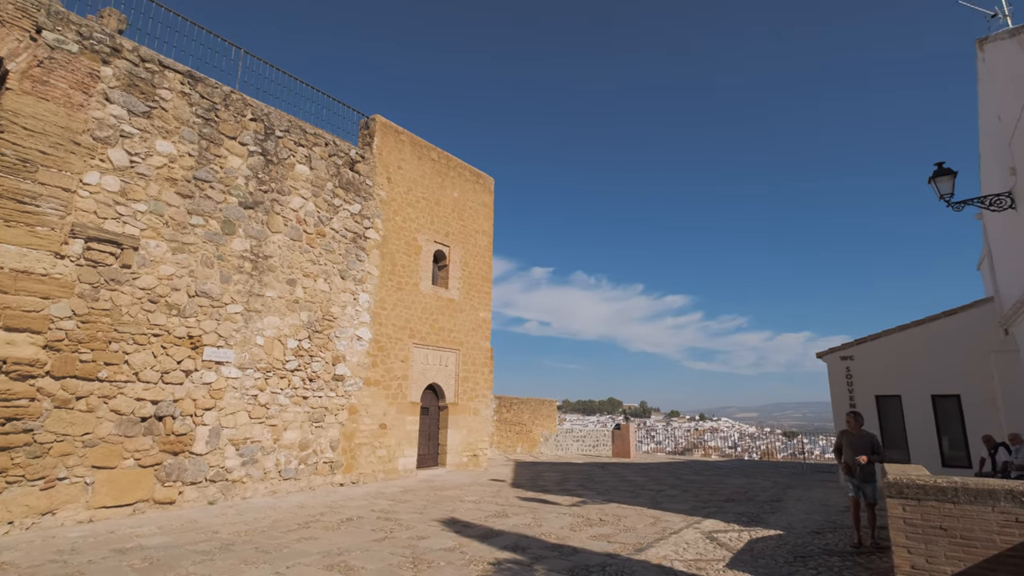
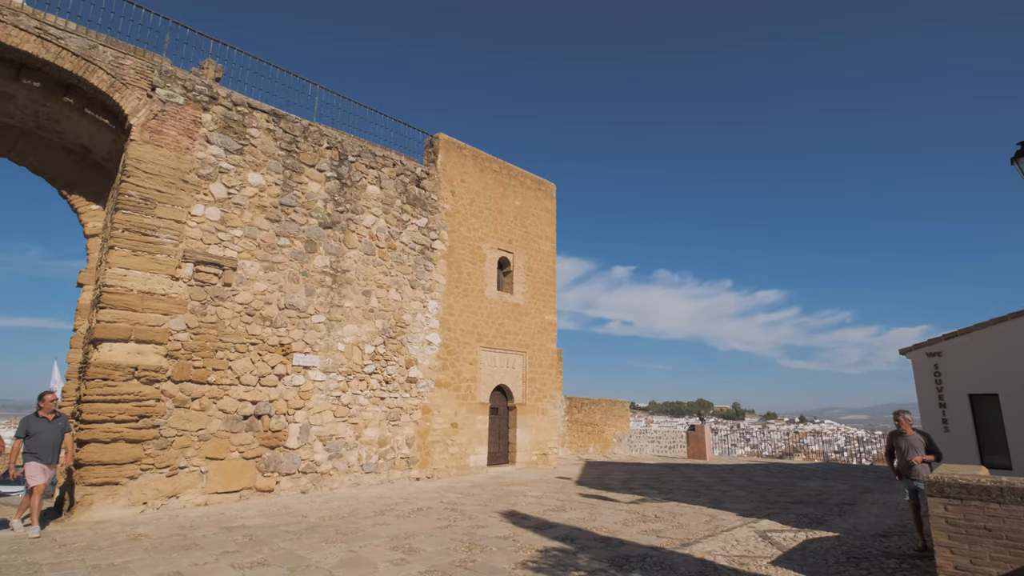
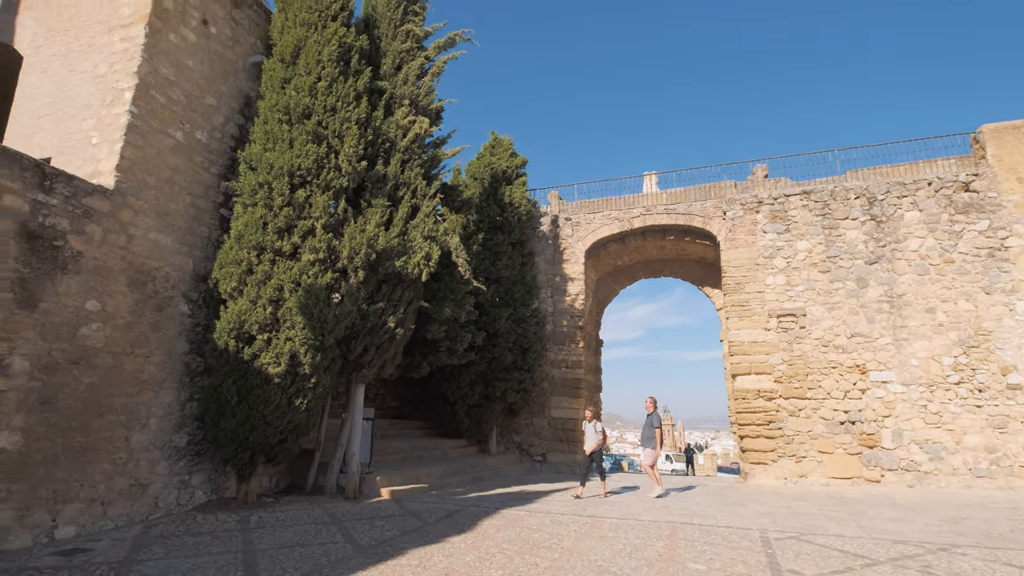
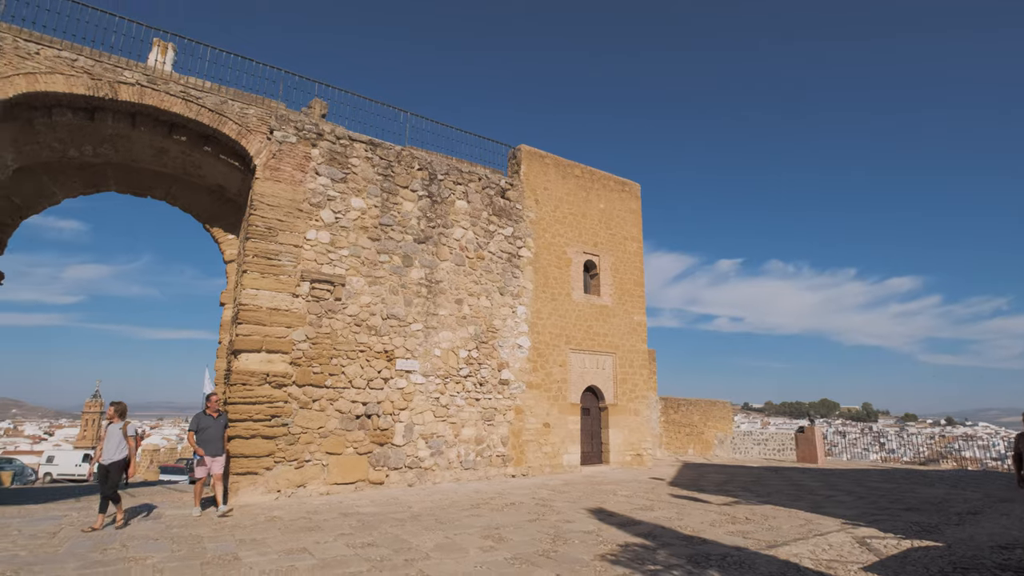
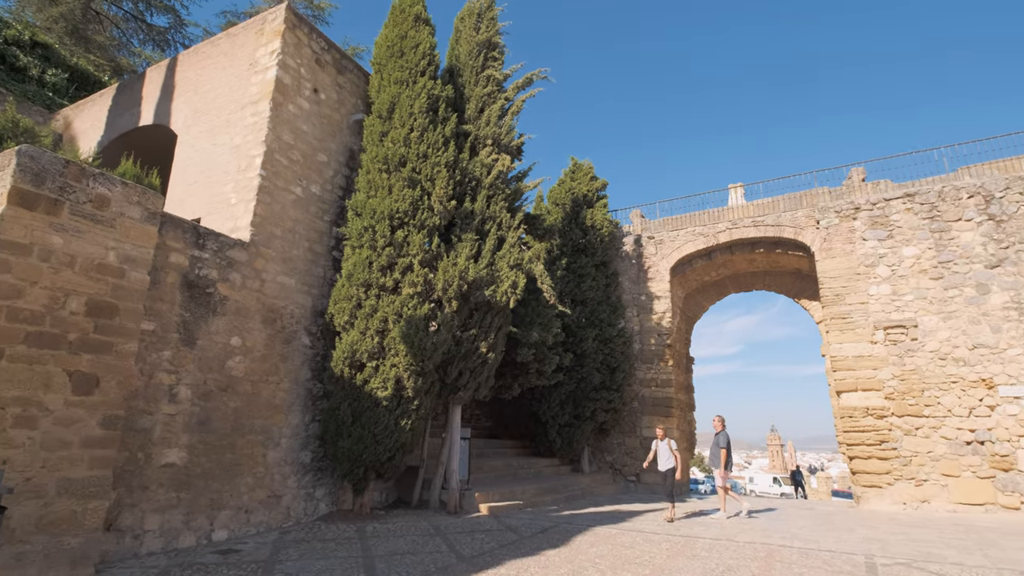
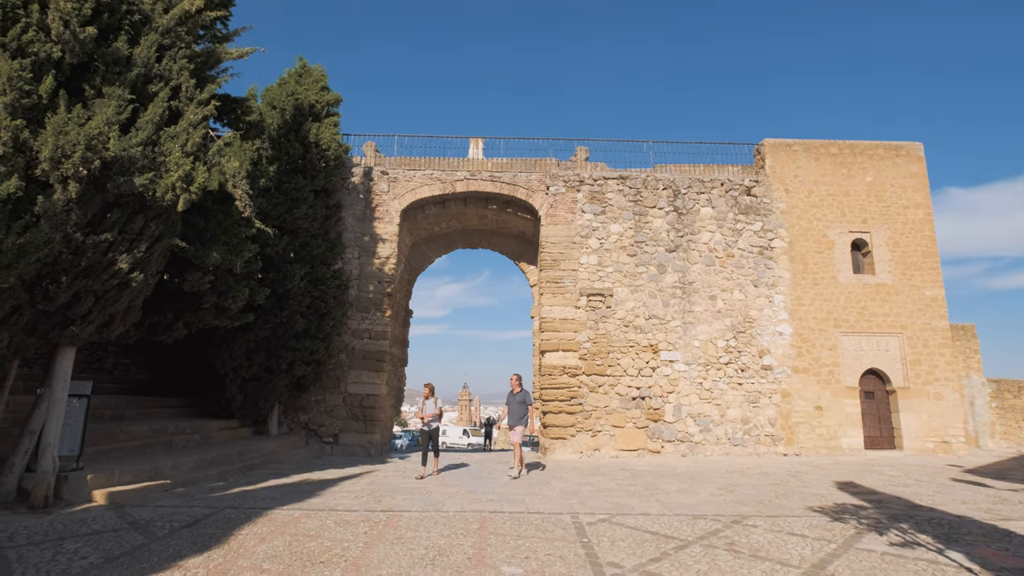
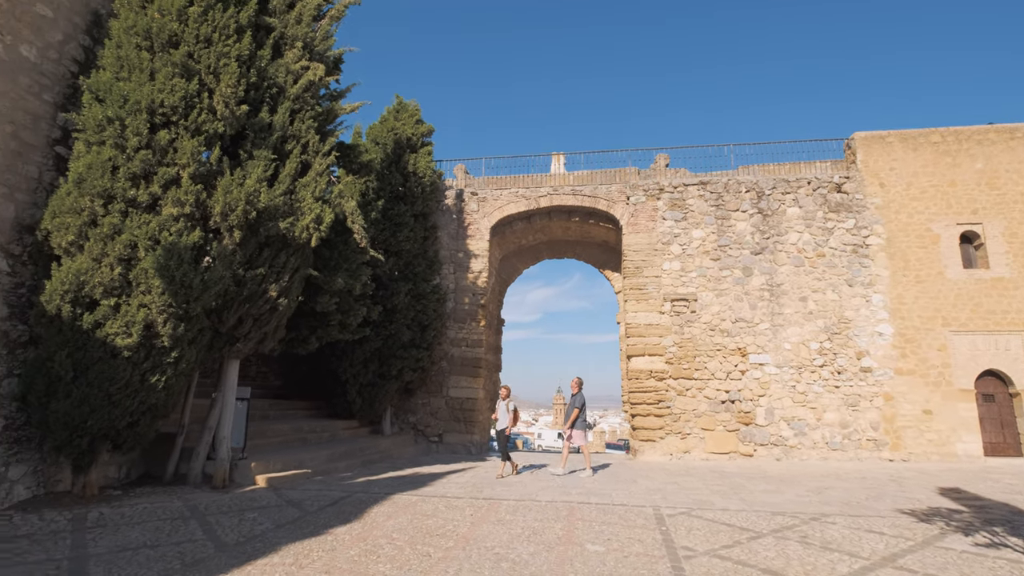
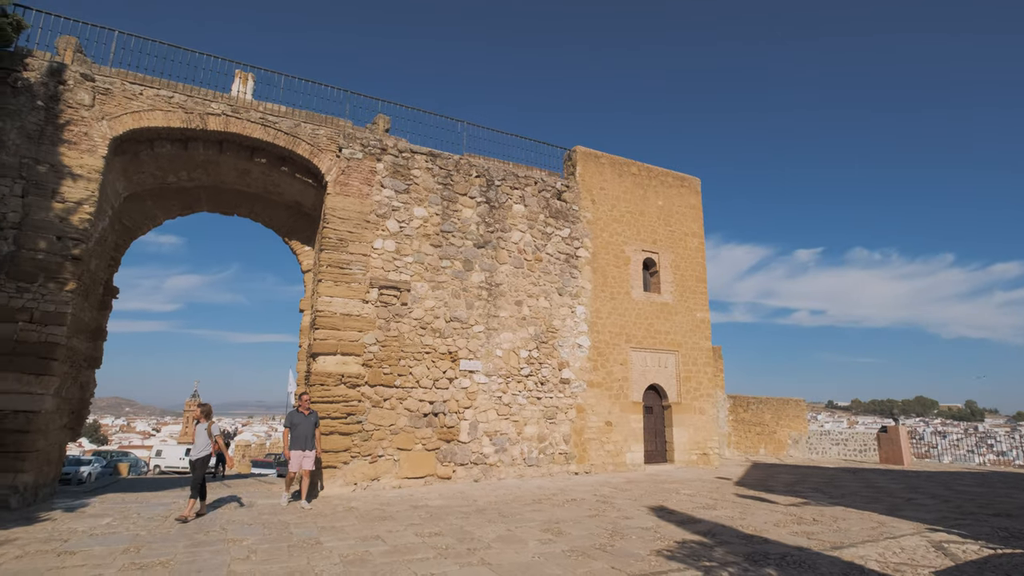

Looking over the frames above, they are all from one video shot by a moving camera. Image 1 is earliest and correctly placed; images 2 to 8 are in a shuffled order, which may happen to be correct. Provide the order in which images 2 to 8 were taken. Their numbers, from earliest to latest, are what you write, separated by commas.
2, 4, 8, 6, 7, 3, 5
